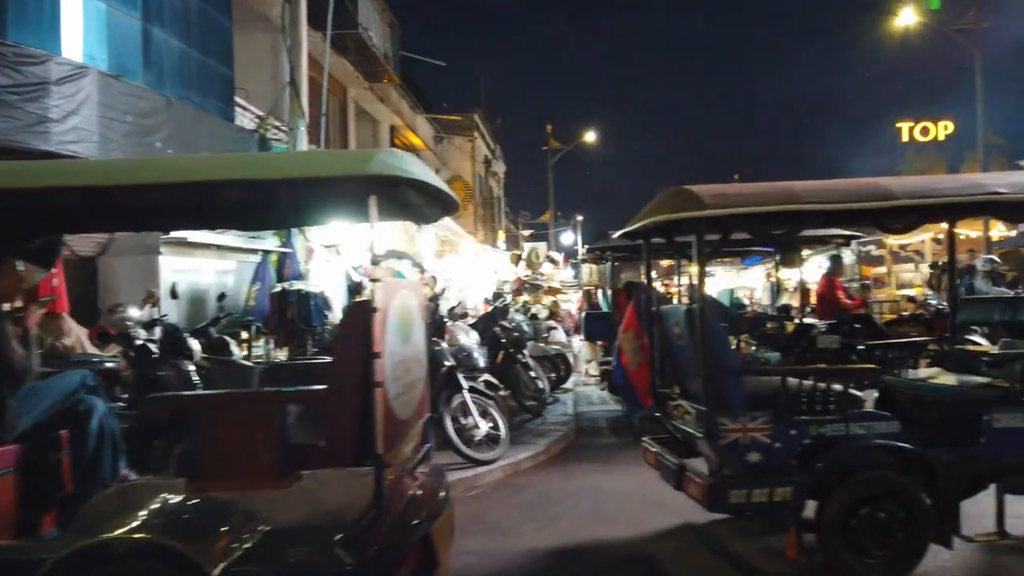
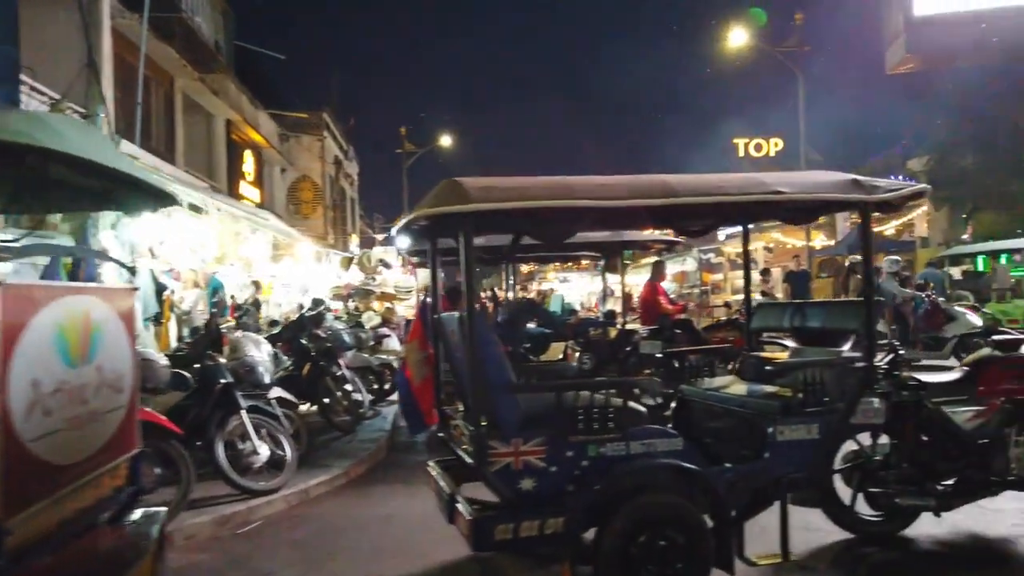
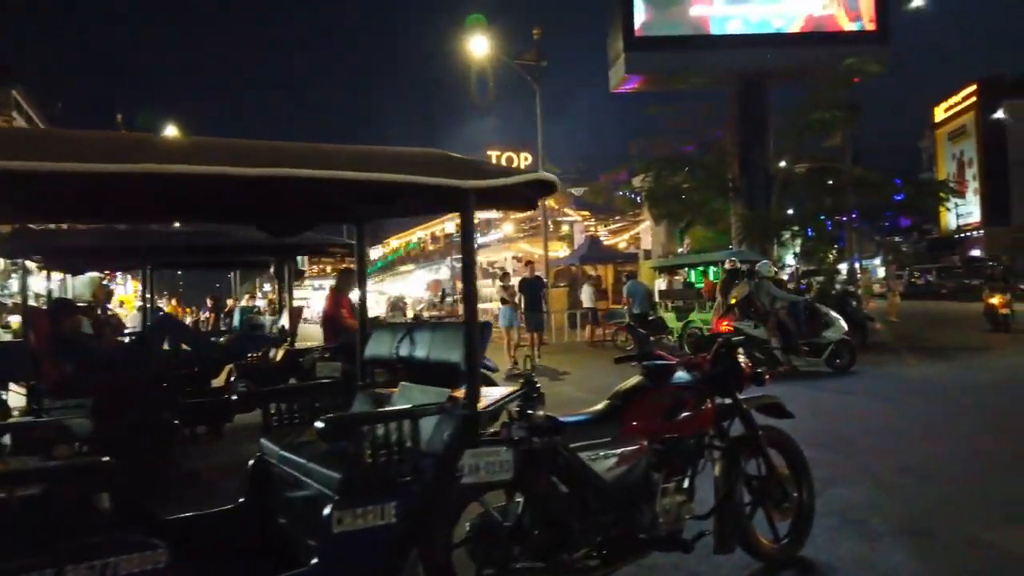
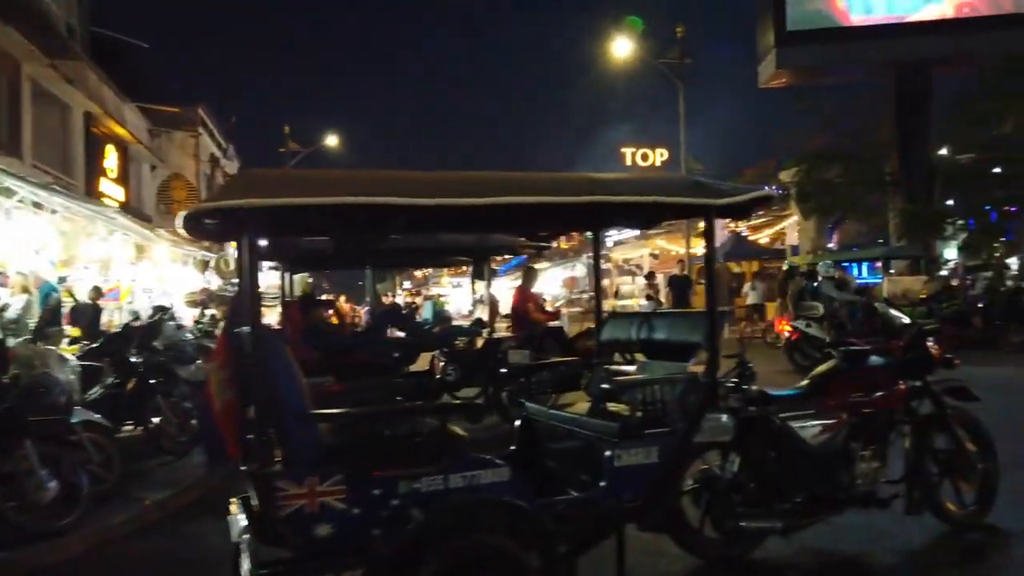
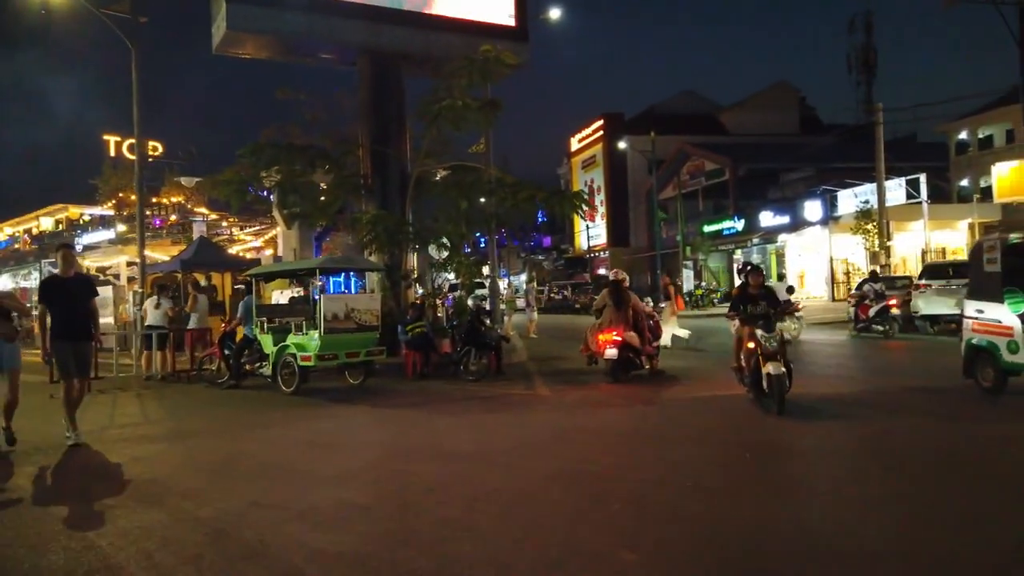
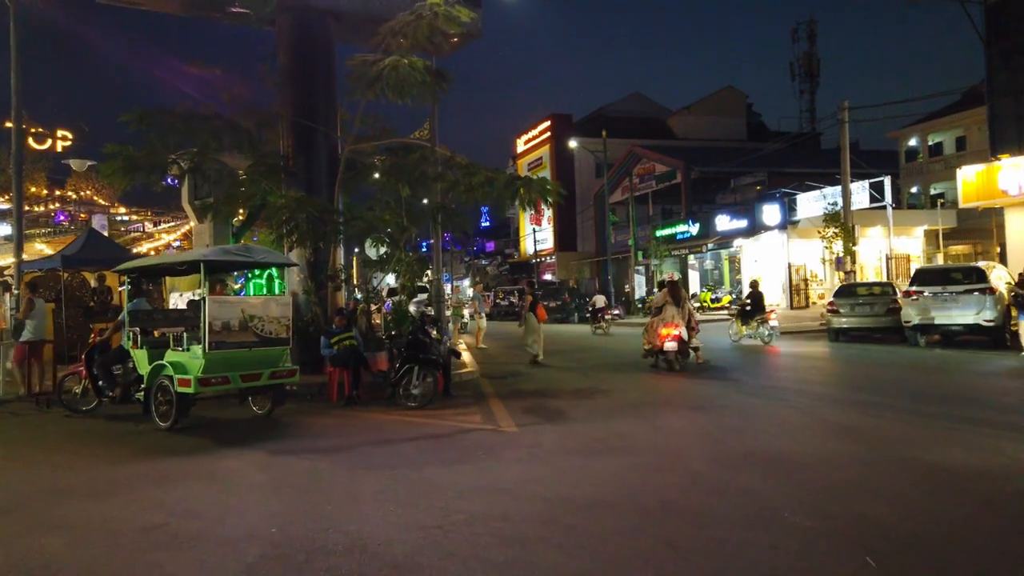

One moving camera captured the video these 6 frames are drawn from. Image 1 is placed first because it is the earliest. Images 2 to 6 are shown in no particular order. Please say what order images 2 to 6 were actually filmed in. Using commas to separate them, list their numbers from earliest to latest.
2, 4, 3, 5, 6
